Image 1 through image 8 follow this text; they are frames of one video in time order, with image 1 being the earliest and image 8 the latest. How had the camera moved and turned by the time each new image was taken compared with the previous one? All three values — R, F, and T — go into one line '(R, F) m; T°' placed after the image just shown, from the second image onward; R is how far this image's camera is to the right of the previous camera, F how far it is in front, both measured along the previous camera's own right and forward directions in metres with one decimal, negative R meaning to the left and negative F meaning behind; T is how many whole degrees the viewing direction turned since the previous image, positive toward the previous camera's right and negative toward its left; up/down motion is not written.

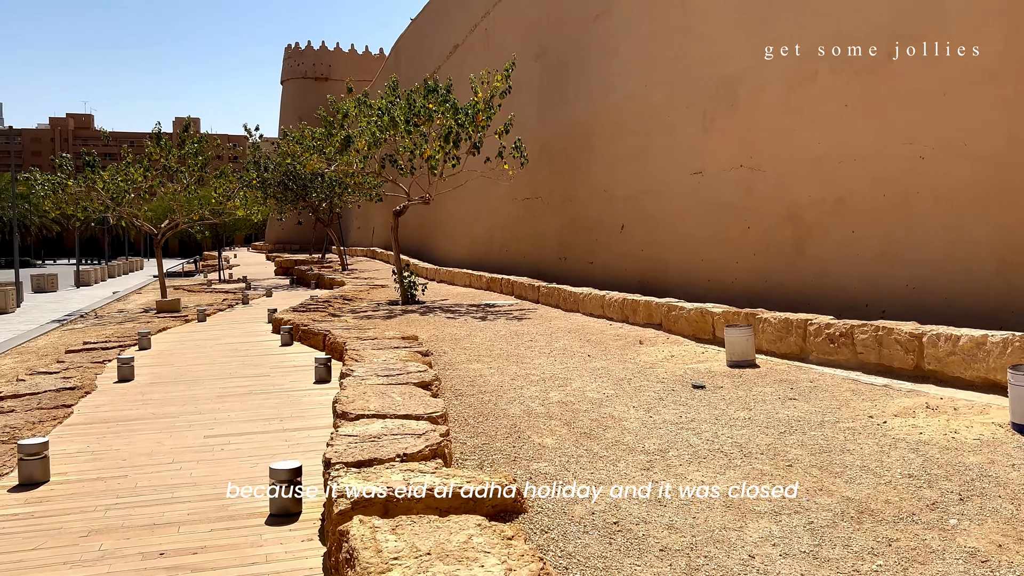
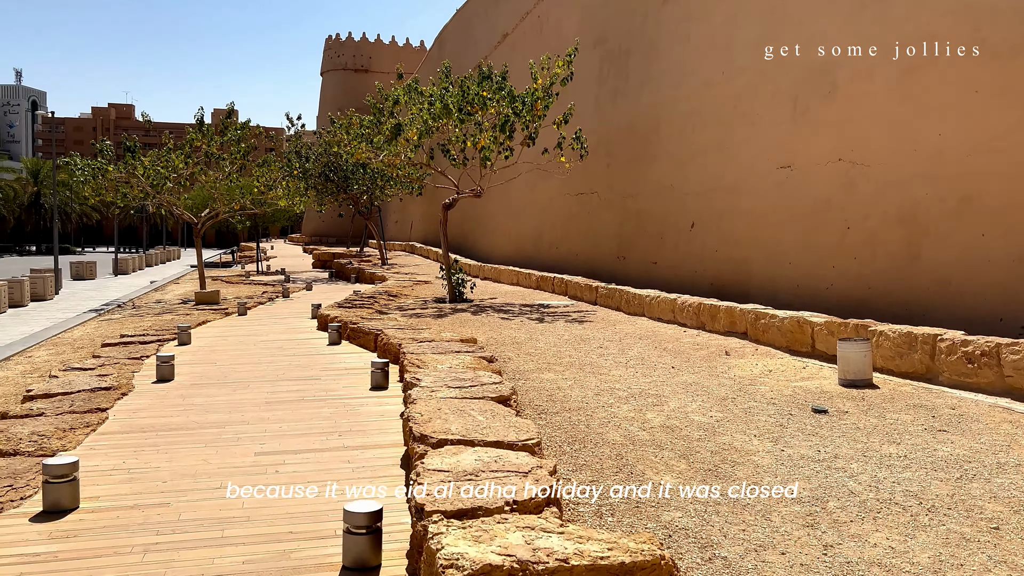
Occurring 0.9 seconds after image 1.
(-0.4, +0.8) m; -2°
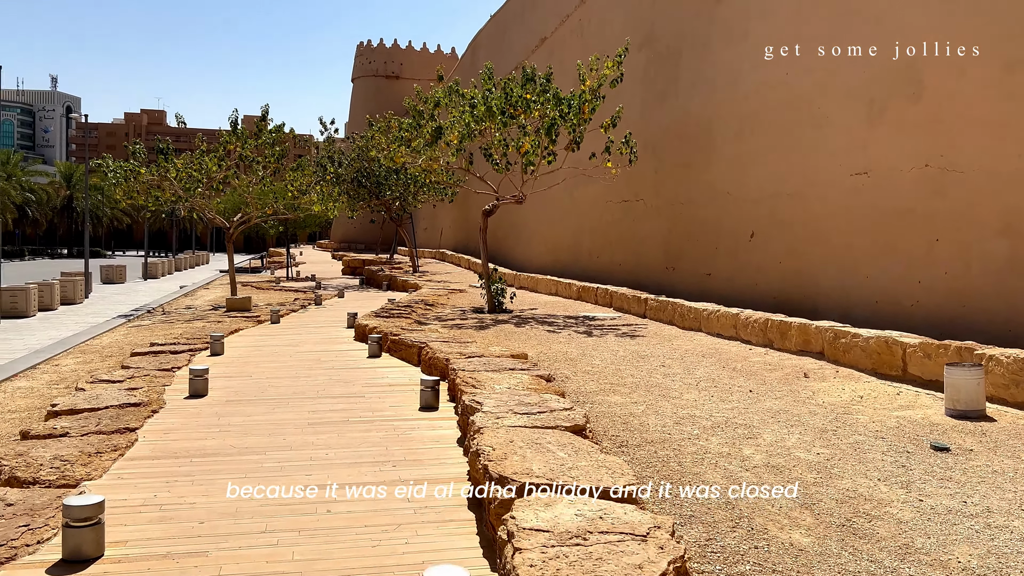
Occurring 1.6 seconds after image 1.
(-0.3, +0.6) m; -2°
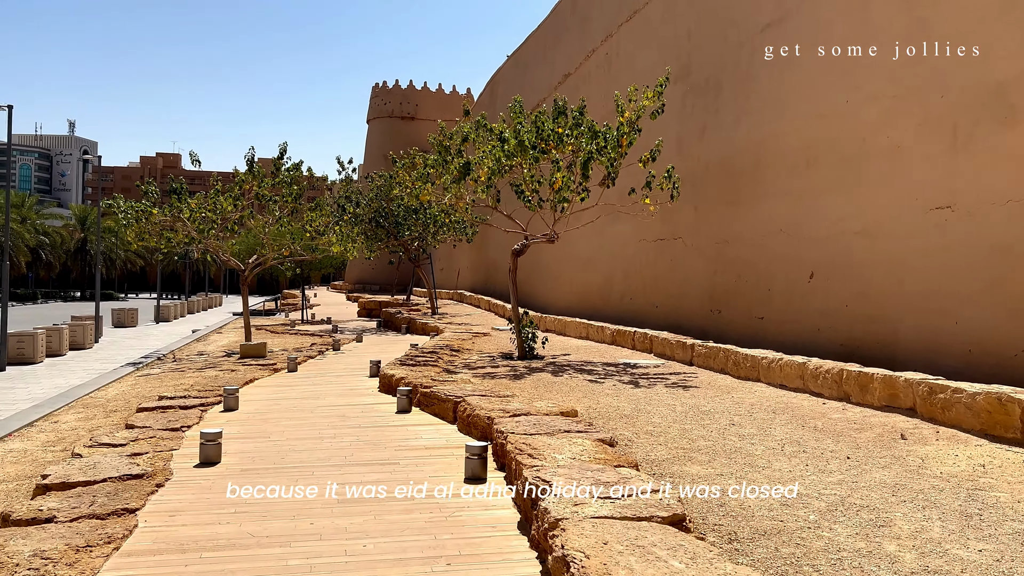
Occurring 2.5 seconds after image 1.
(-0.3, +0.8) m; -1°
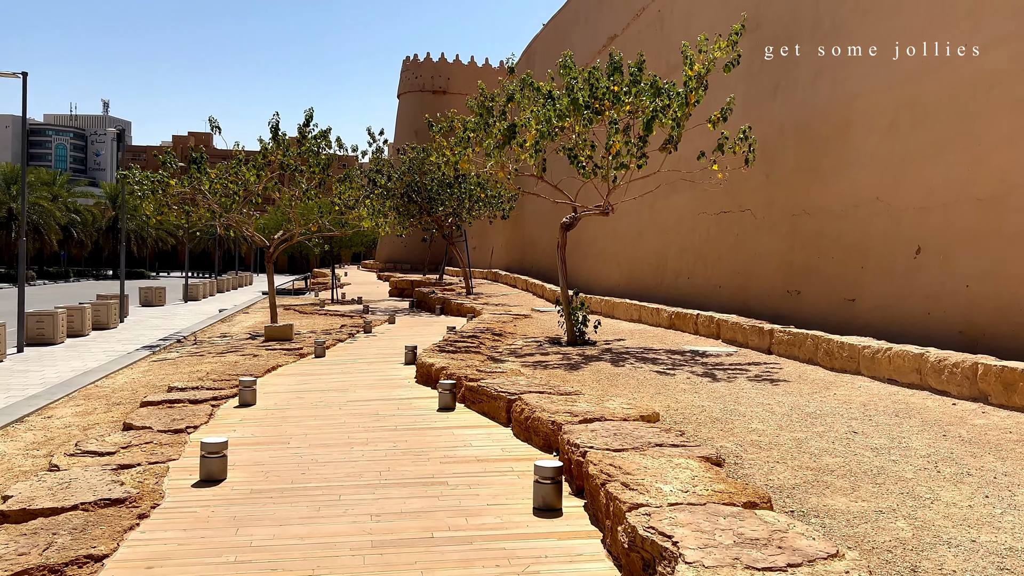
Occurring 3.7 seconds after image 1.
(-0.3, +1.3) m; -2°
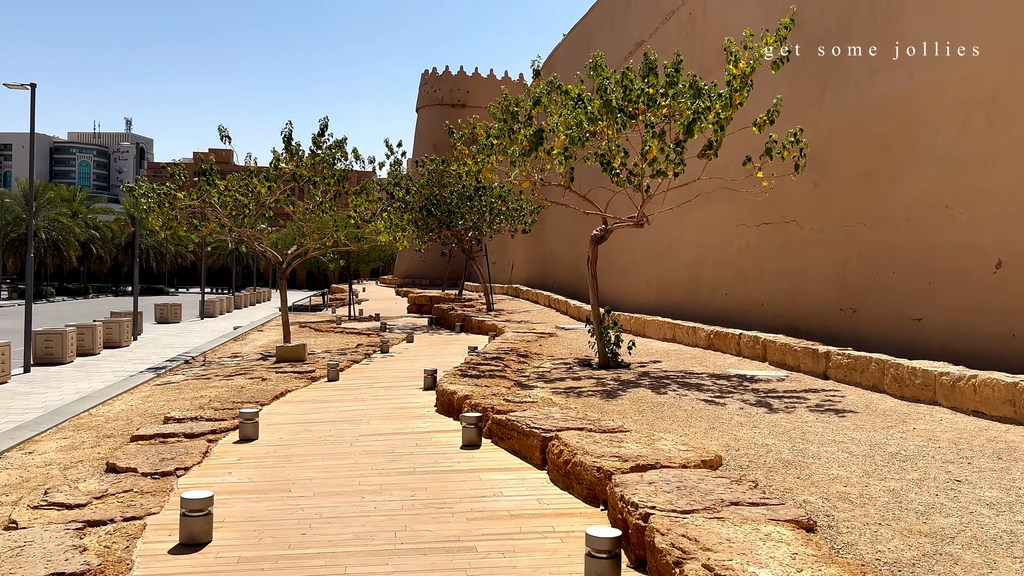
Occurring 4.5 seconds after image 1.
(-0.1, +0.8) m; -1°
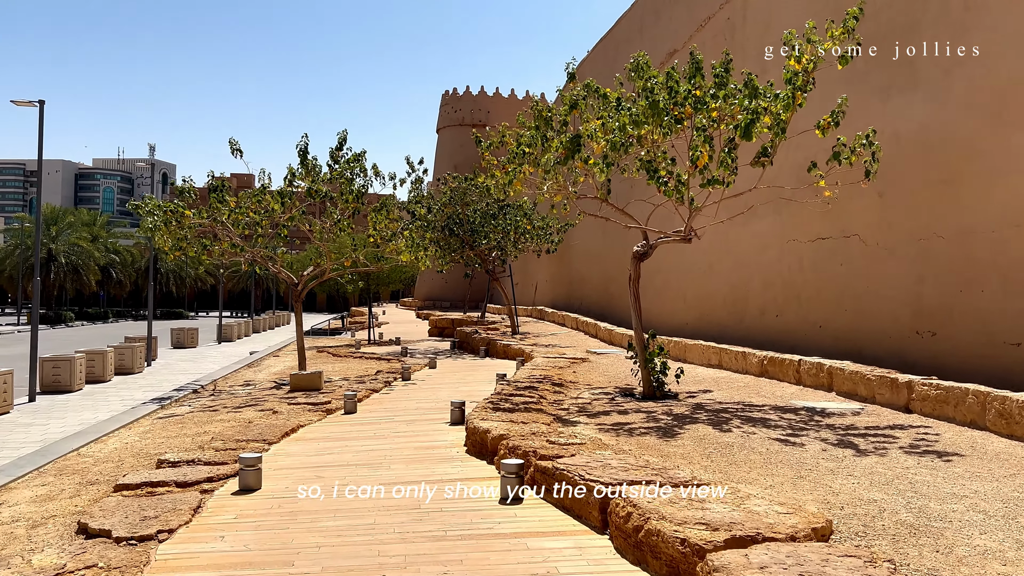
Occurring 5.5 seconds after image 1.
(-0.2, +1.0) m; -1°
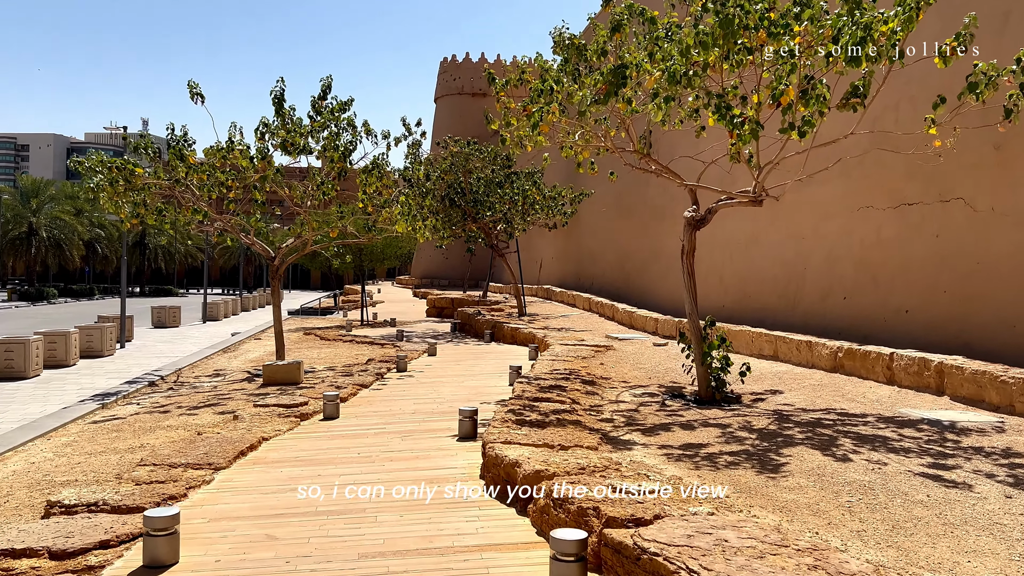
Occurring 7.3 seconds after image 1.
(-0.2, +2.0) m; 0°
